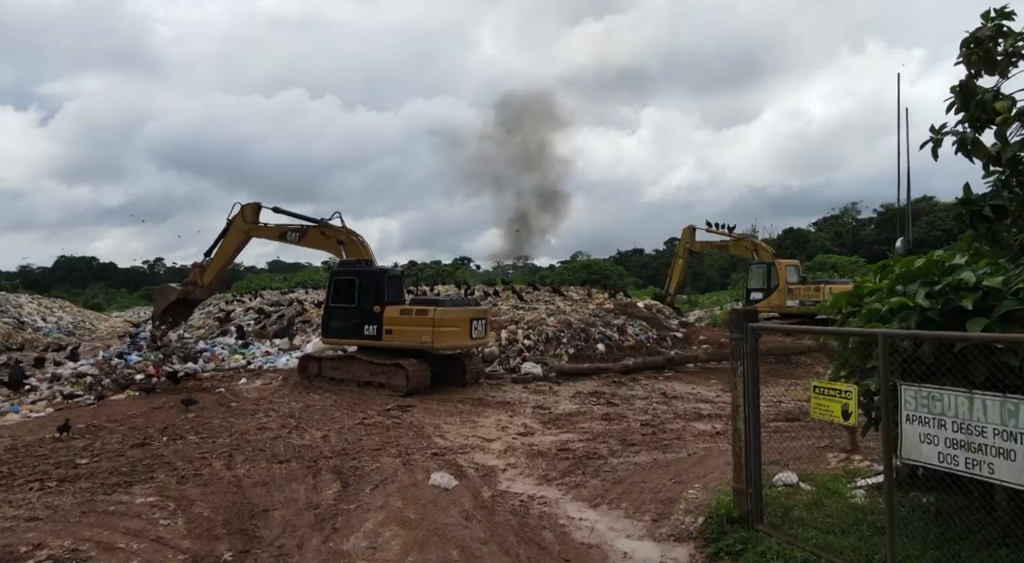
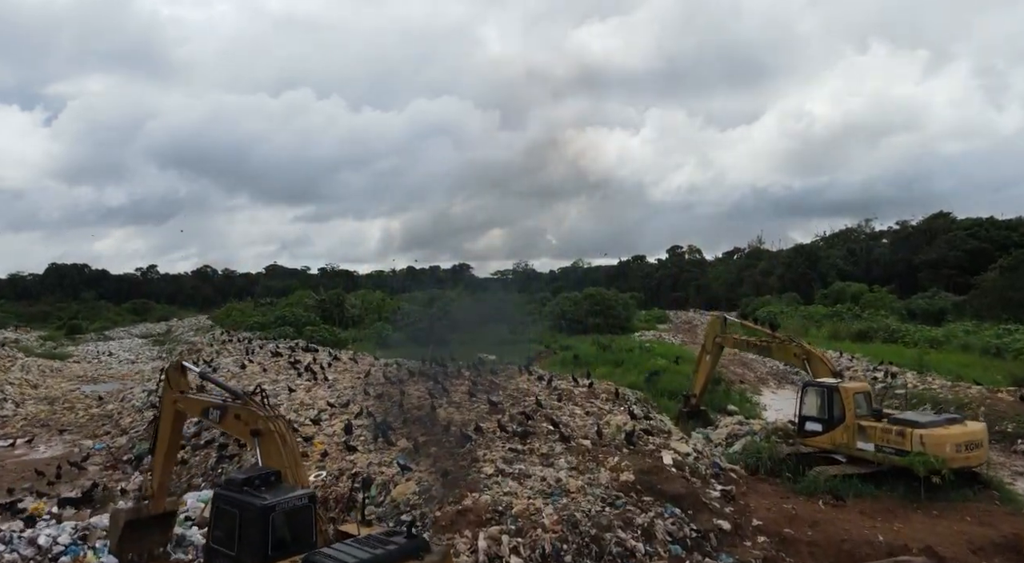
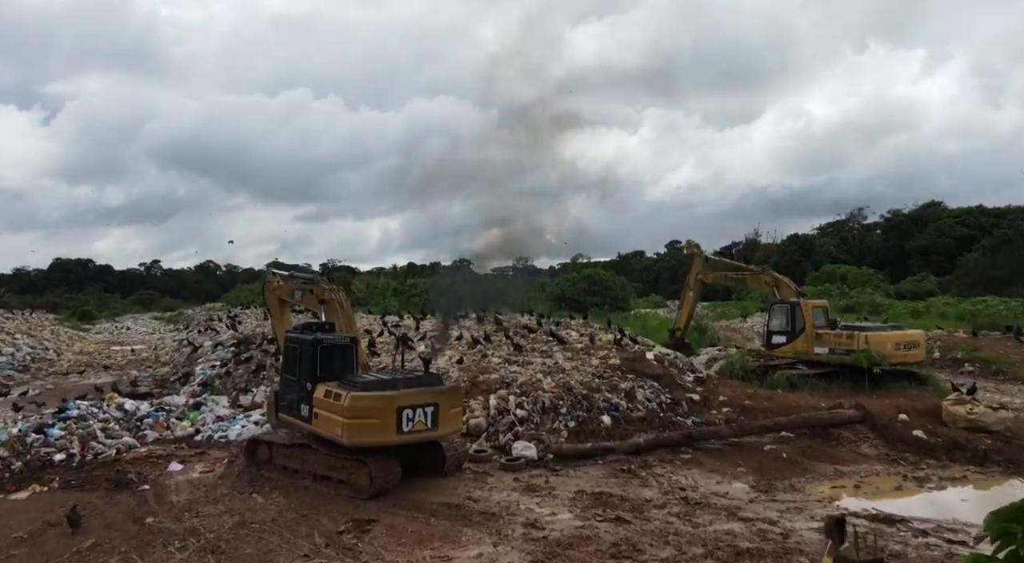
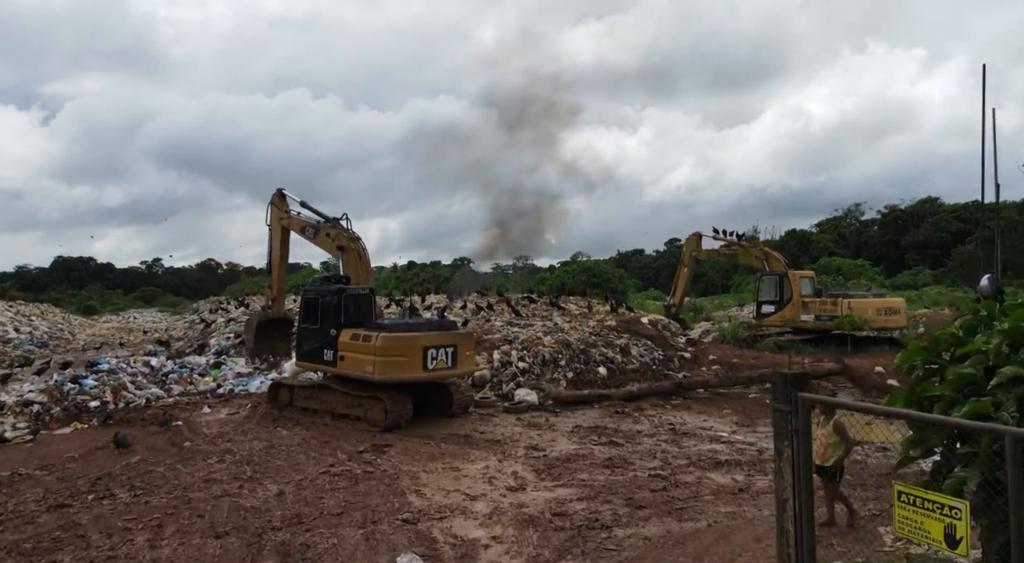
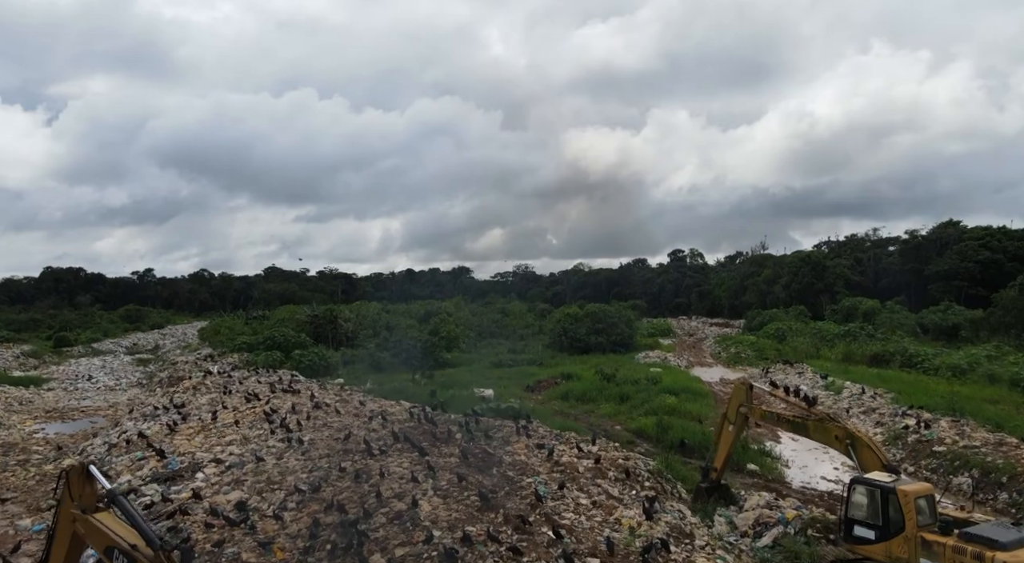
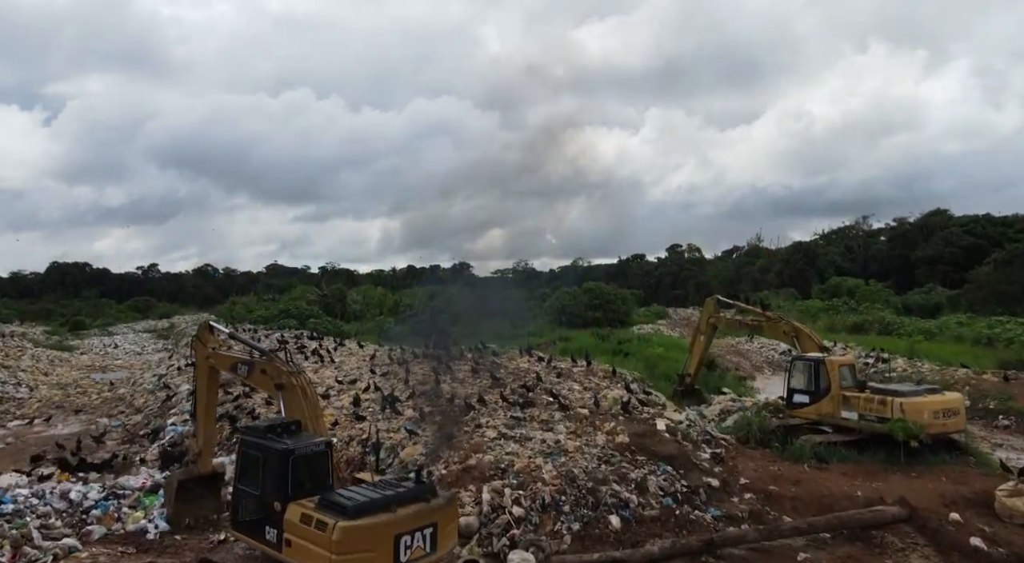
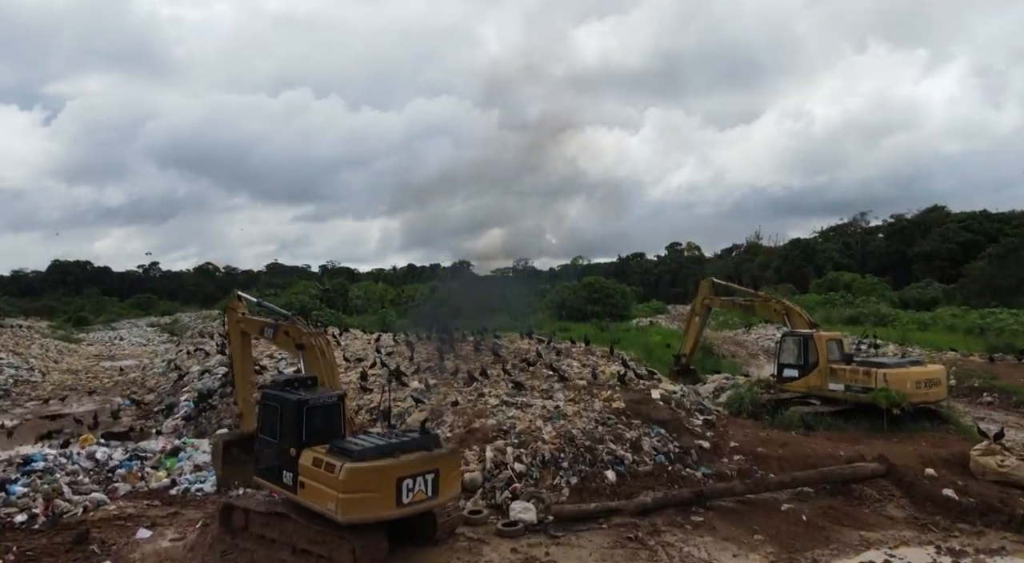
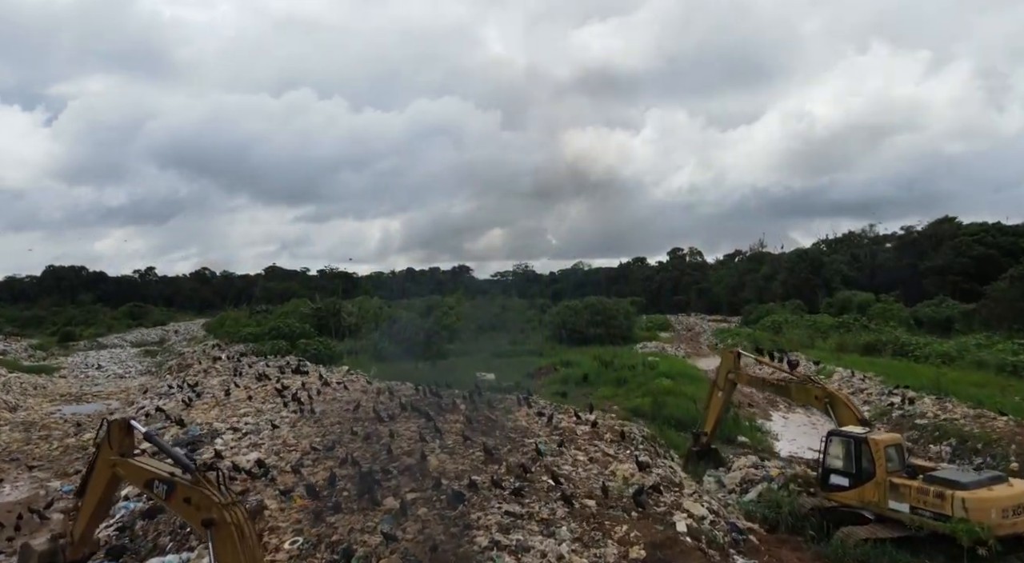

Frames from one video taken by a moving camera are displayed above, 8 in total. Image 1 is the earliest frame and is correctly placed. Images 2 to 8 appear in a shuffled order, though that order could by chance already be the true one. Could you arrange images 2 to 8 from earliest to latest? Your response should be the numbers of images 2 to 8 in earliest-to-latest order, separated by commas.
4, 3, 7, 6, 2, 8, 5
